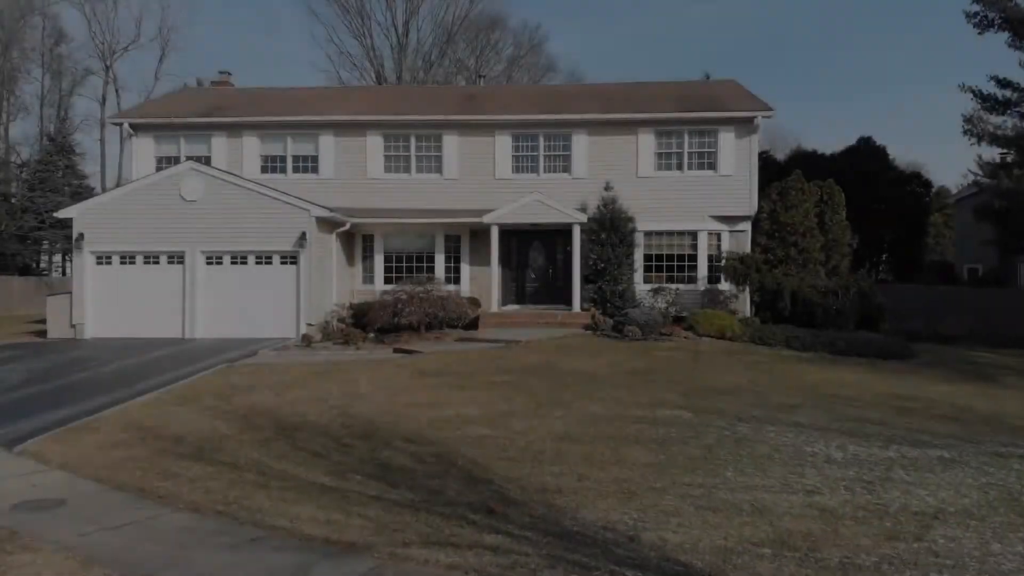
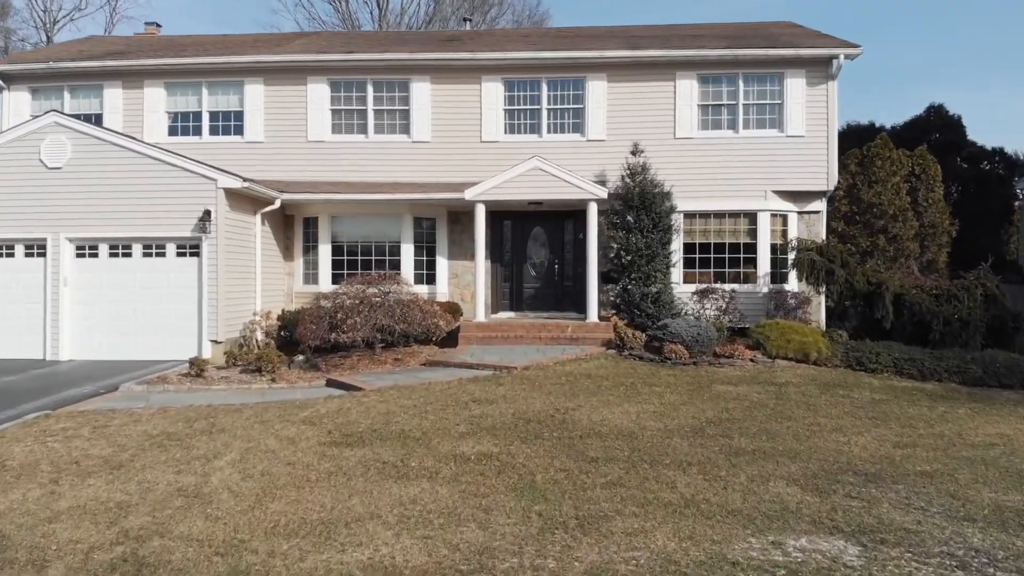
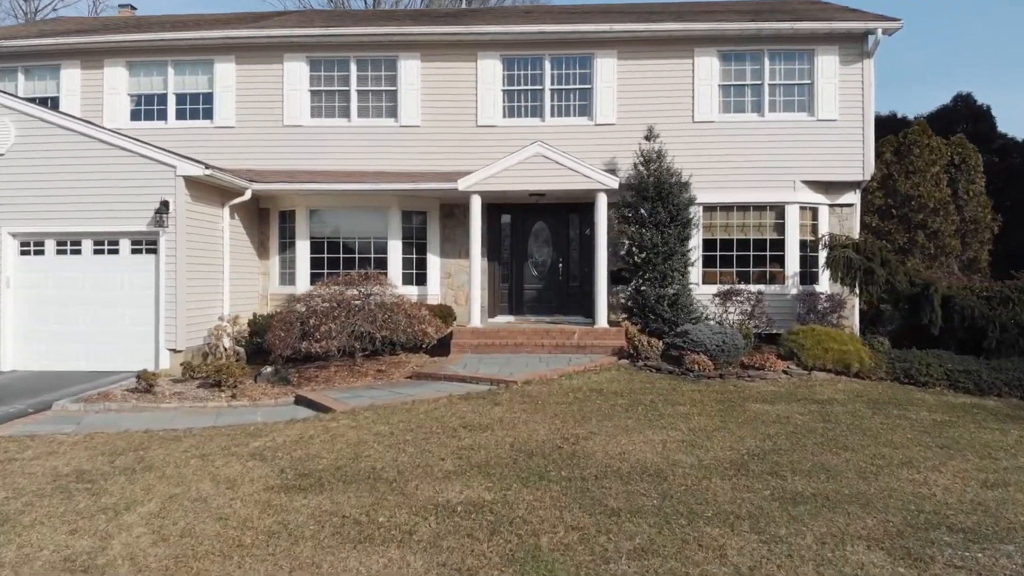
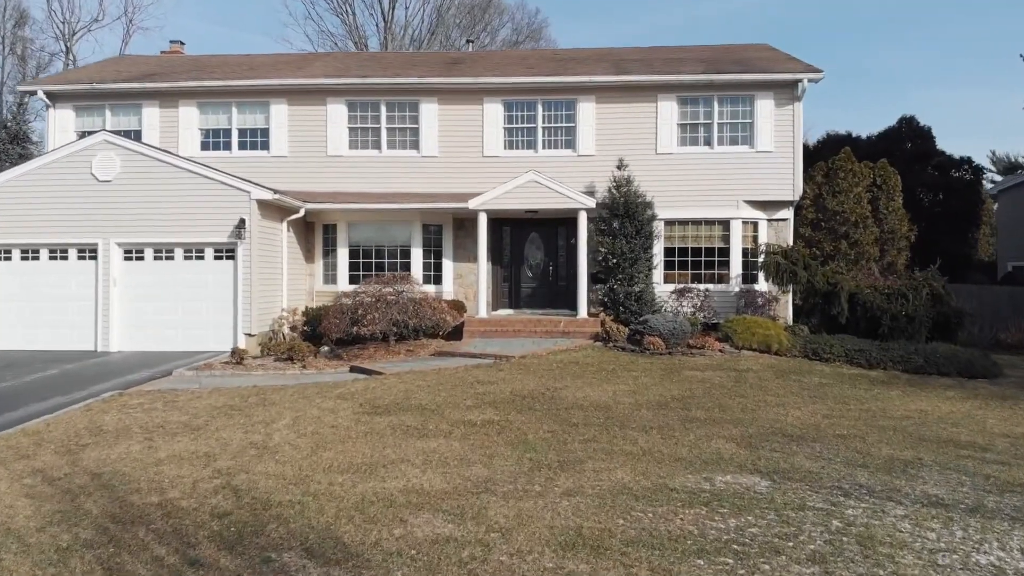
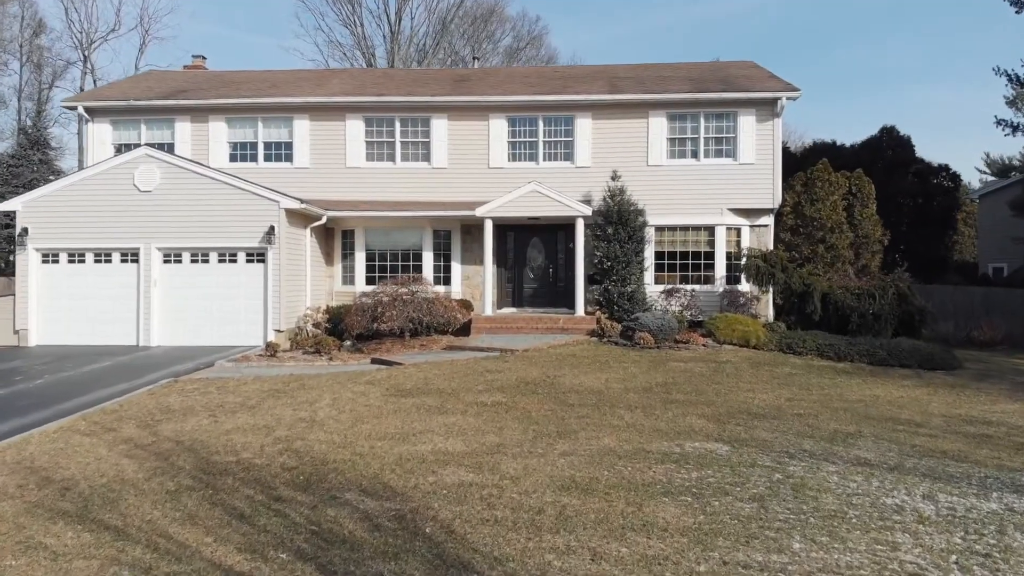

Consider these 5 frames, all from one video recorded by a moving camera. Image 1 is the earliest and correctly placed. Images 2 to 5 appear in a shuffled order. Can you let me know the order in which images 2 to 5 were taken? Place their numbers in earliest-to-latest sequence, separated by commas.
5, 4, 2, 3
